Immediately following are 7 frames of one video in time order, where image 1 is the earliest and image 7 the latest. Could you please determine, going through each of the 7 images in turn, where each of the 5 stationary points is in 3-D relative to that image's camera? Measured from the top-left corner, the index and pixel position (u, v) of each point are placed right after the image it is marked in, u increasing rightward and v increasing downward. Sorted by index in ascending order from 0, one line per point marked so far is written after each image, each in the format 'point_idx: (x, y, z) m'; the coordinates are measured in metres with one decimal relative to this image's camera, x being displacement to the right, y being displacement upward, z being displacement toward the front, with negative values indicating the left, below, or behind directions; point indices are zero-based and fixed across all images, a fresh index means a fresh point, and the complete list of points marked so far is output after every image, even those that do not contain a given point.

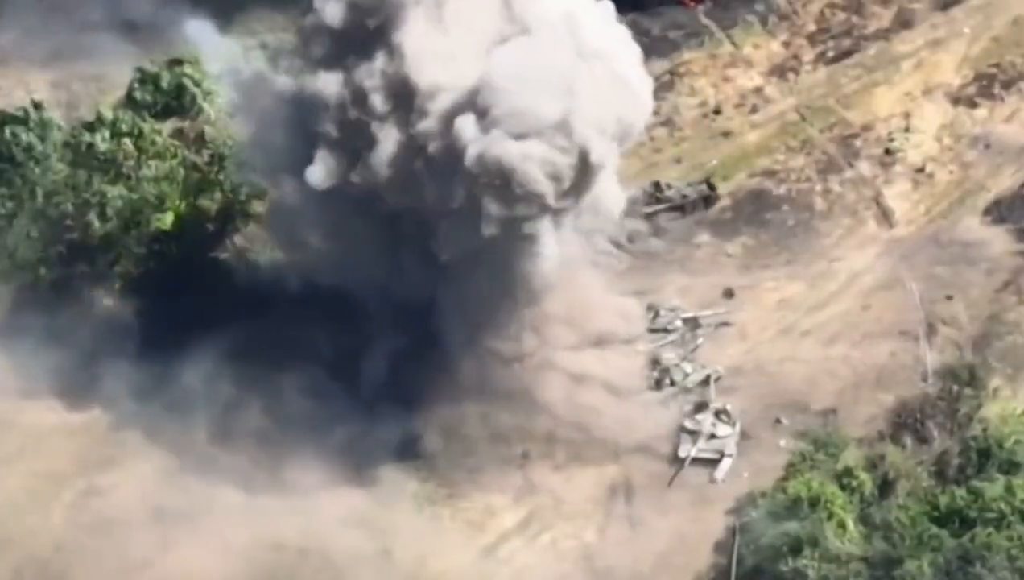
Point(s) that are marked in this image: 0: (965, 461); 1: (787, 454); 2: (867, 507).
0: (+6.7, -2.5, +19.1) m
1: (+4.2, -2.5, +19.8) m
2: (+5.1, -3.1, +18.5) m
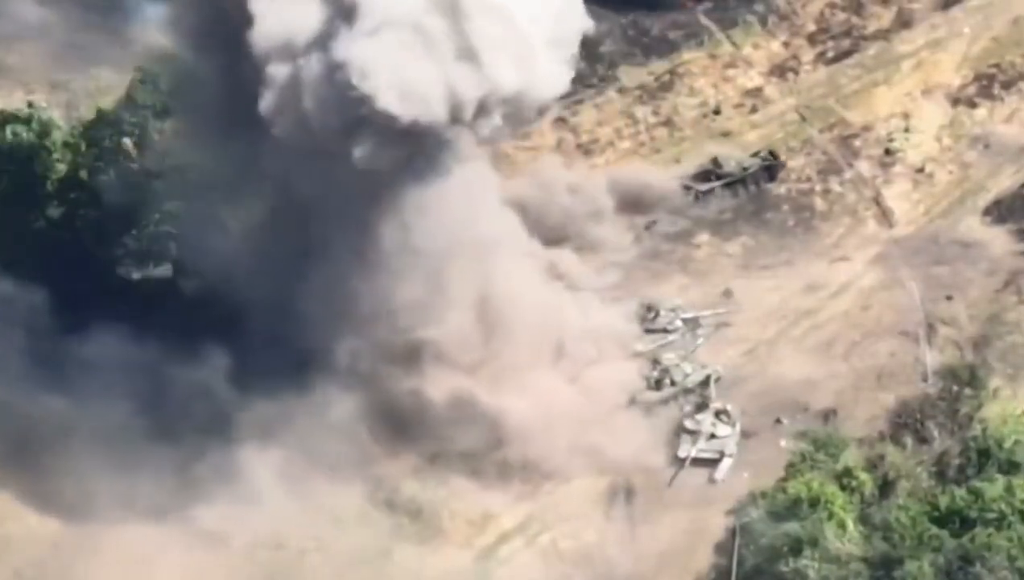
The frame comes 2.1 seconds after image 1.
0: (+6.7, -2.5, +19.1) m
1: (+4.2, -2.5, +19.8) m
2: (+5.1, -3.1, +18.4) m
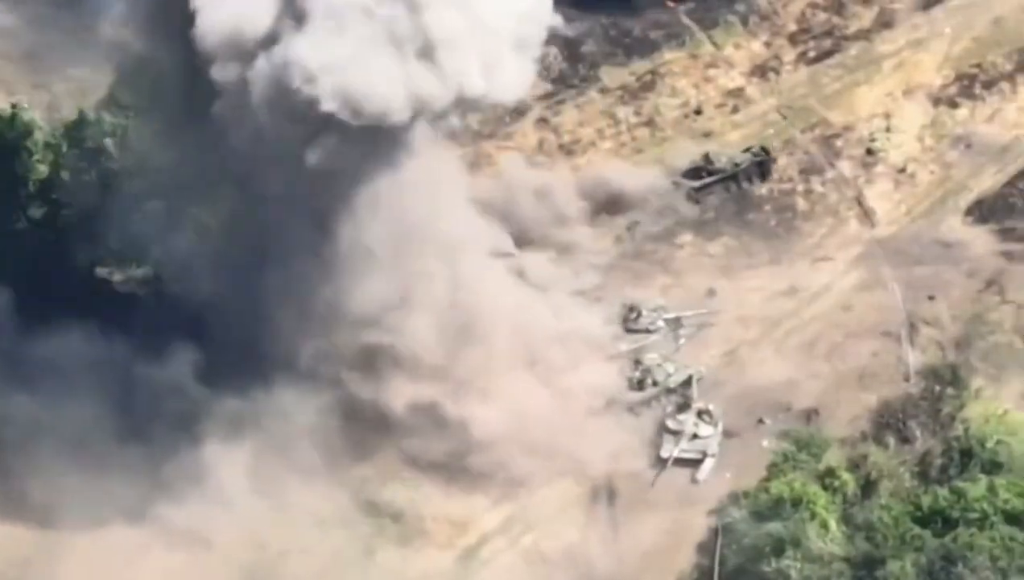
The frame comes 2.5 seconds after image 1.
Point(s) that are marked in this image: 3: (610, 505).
0: (+6.4, -2.5, +19.0) m
1: (+4.0, -2.5, +19.8) m
2: (+4.9, -3.1, +18.4) m
3: (+1.5, -3.2, +19.4) m
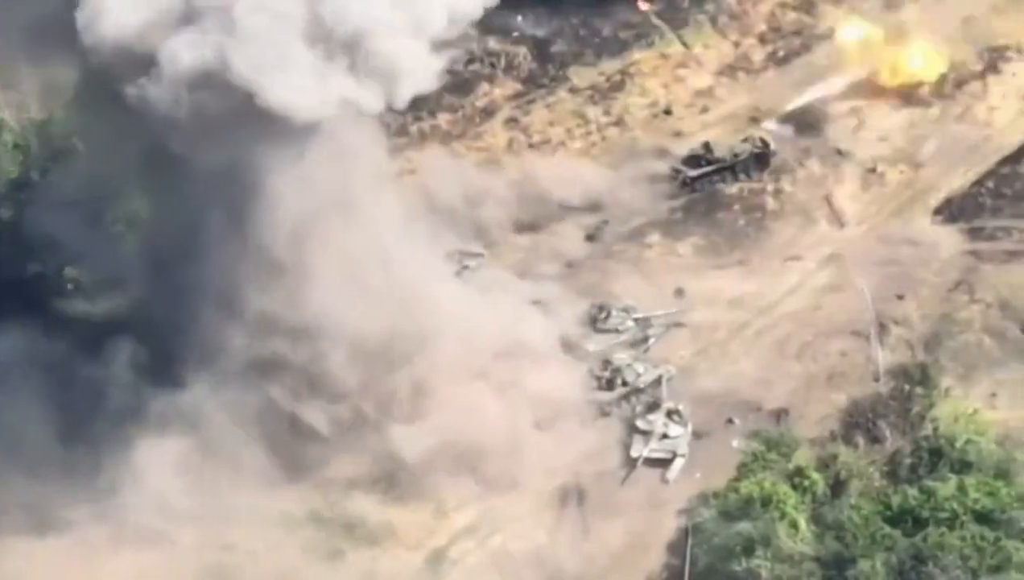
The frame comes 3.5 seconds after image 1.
0: (+5.9, -2.5, +19.1) m
1: (+3.5, -2.5, +19.8) m
2: (+4.4, -3.1, +18.4) m
3: (+1.0, -3.2, +19.4) m
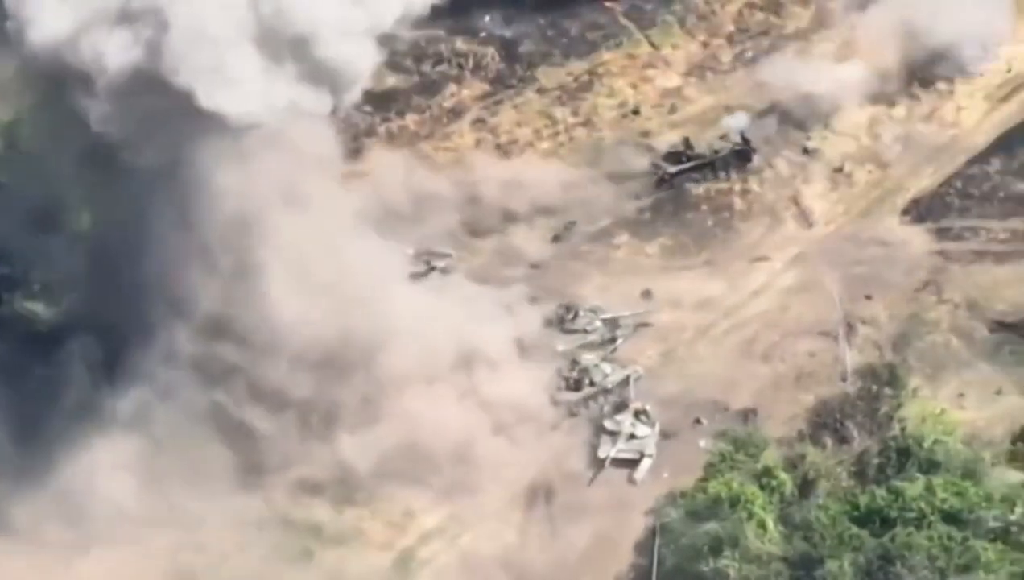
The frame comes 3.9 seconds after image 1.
0: (+5.4, -2.5, +19.1) m
1: (+2.9, -2.5, +19.8) m
2: (+3.8, -3.1, +18.5) m
3: (+0.5, -3.2, +19.4) m
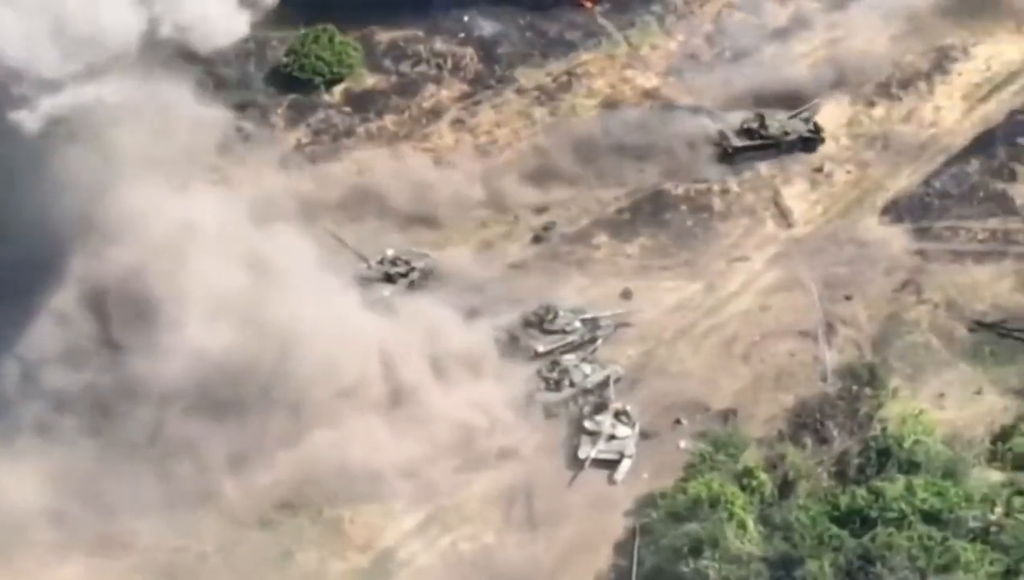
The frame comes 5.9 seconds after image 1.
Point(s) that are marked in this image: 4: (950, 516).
0: (+5.1, -2.5, +19.0) m
1: (+2.6, -2.5, +19.7) m
2: (+3.5, -3.1, +18.4) m
3: (+0.1, -3.2, +19.4) m
4: (+5.9, -3.1, +17.6) m
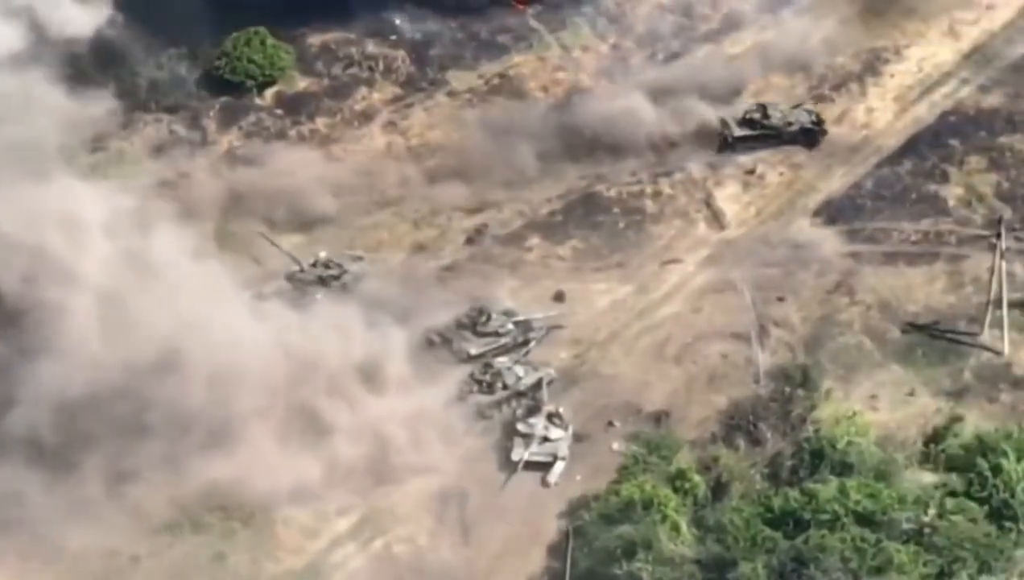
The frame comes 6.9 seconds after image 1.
0: (+4.0, -2.5, +19.0) m
1: (+1.5, -2.5, +19.7) m
2: (+2.4, -3.1, +18.4) m
3: (-1.0, -3.3, +19.4) m
4: (+4.8, -3.1, +17.6) m
